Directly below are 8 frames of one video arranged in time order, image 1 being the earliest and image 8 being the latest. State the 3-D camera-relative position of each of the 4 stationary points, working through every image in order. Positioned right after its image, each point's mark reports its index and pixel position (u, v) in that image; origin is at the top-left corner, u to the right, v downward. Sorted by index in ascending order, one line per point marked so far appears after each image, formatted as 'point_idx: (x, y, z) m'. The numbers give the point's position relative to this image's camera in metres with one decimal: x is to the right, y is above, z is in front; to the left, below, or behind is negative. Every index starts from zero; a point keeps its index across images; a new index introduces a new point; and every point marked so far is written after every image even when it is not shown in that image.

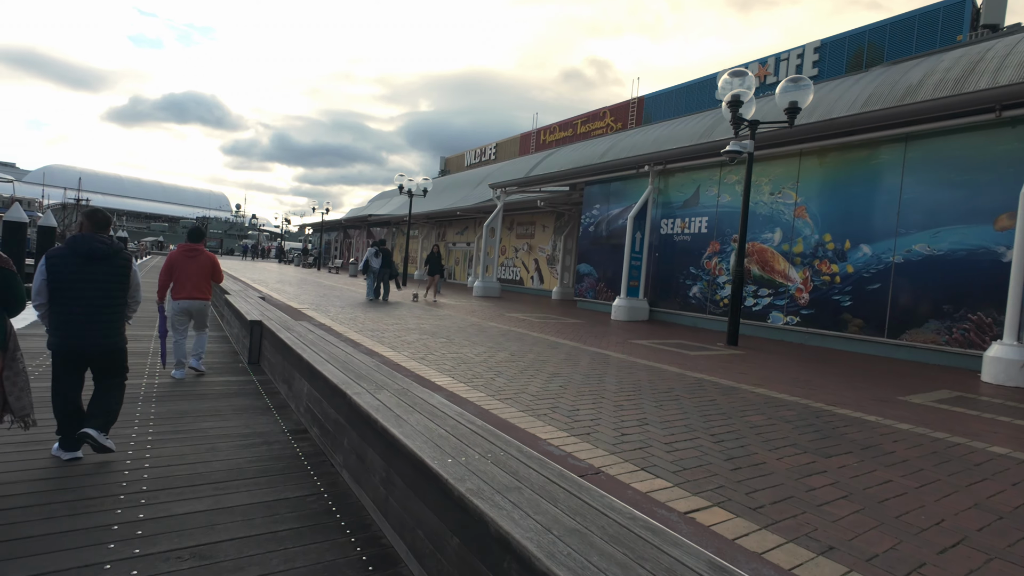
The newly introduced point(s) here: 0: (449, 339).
0: (-0.9, -0.8, +7.8) m
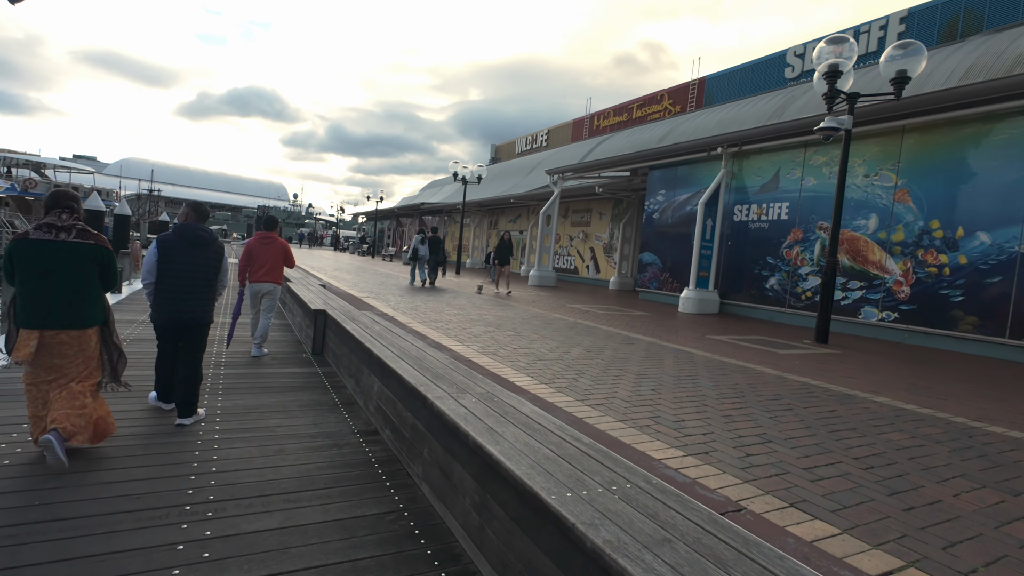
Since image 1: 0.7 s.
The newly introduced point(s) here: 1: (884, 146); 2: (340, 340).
0: (+0.1, -0.6, +7.4) m
1: (+7.2, +2.7, +10.2) m
2: (-2.0, -0.6, +6.1) m
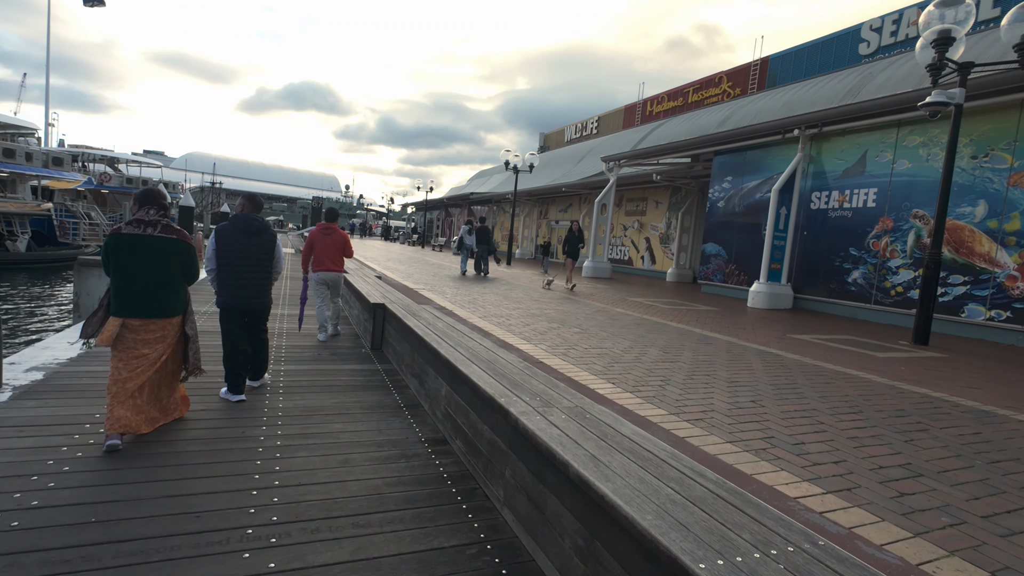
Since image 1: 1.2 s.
0: (+0.9, -0.5, +6.9) m
1: (+8.3, +2.8, +9.0) m
2: (-1.2, -0.5, +5.8) m
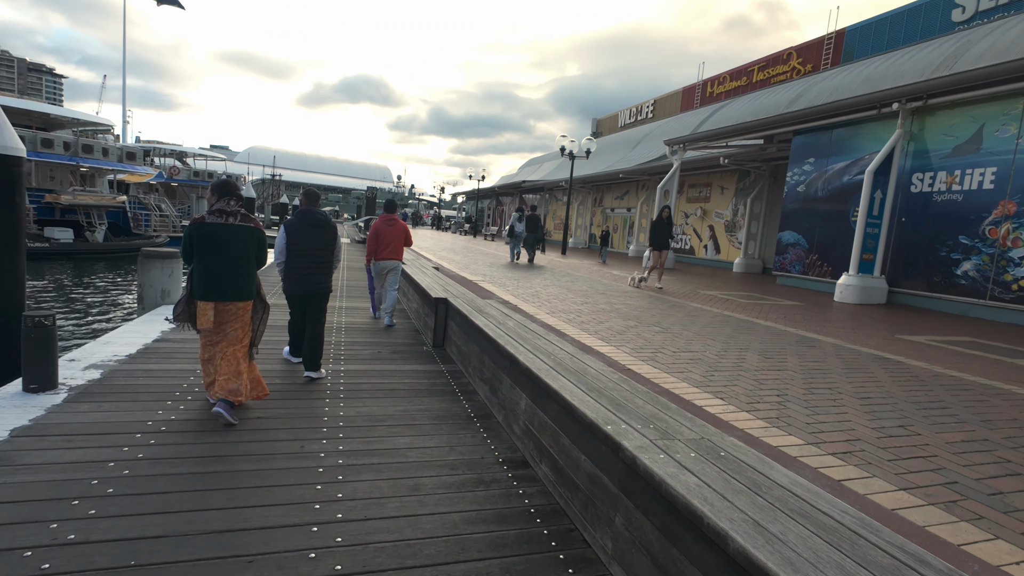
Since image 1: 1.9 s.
0: (+1.8, -0.5, +6.2) m
1: (+9.3, +2.9, +7.6) m
2: (-0.5, -0.5, +5.3) m
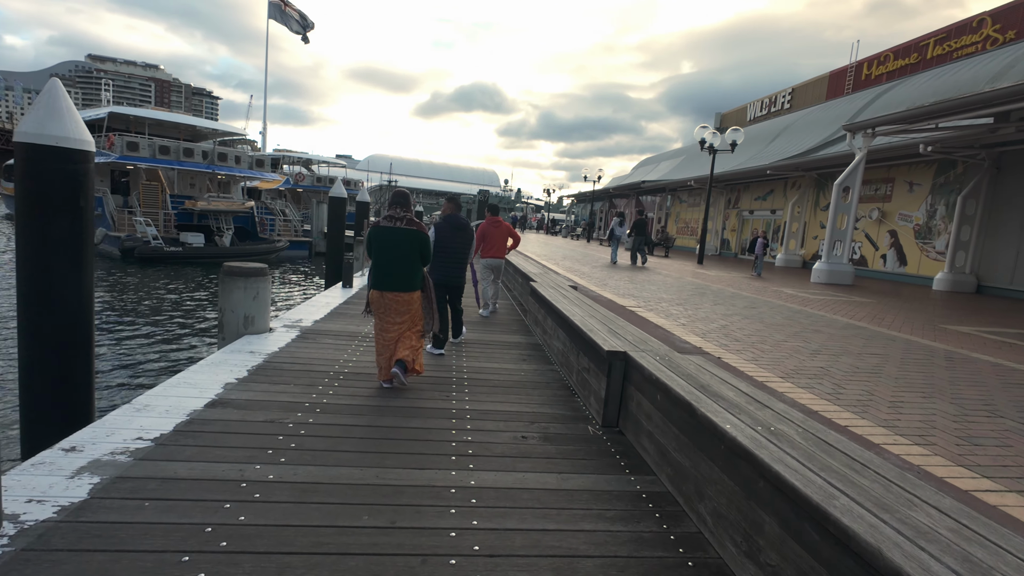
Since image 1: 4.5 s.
0: (+3.4, -0.9, +3.5) m
1: (+11.1, +2.3, +3.3) m
2: (+1.0, -0.8, +3.0) m
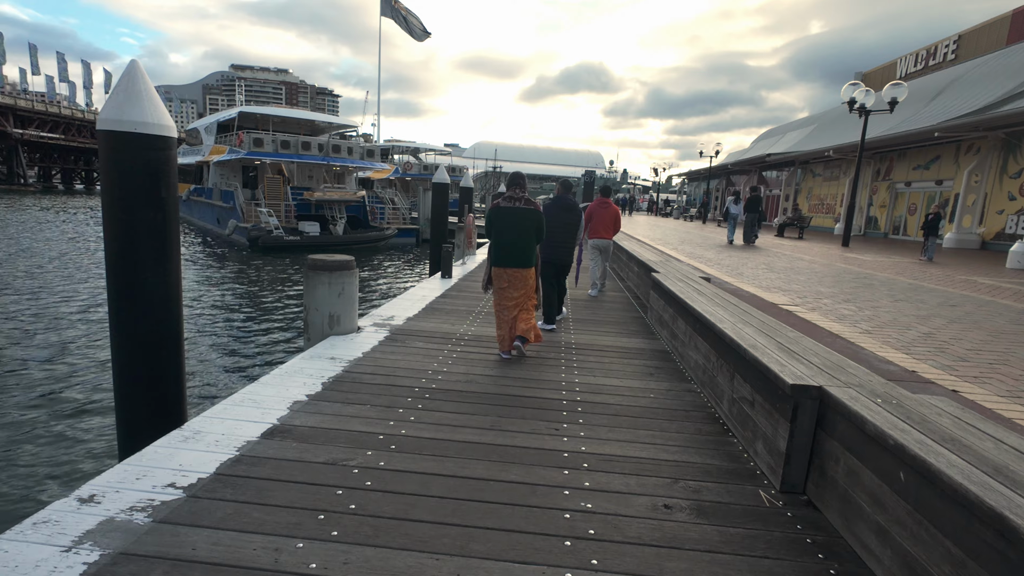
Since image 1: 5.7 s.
0: (+3.9, -0.9, +1.7) m
1: (+11.5, +2.2, -0.1) m
2: (+1.5, -0.9, +1.7) m
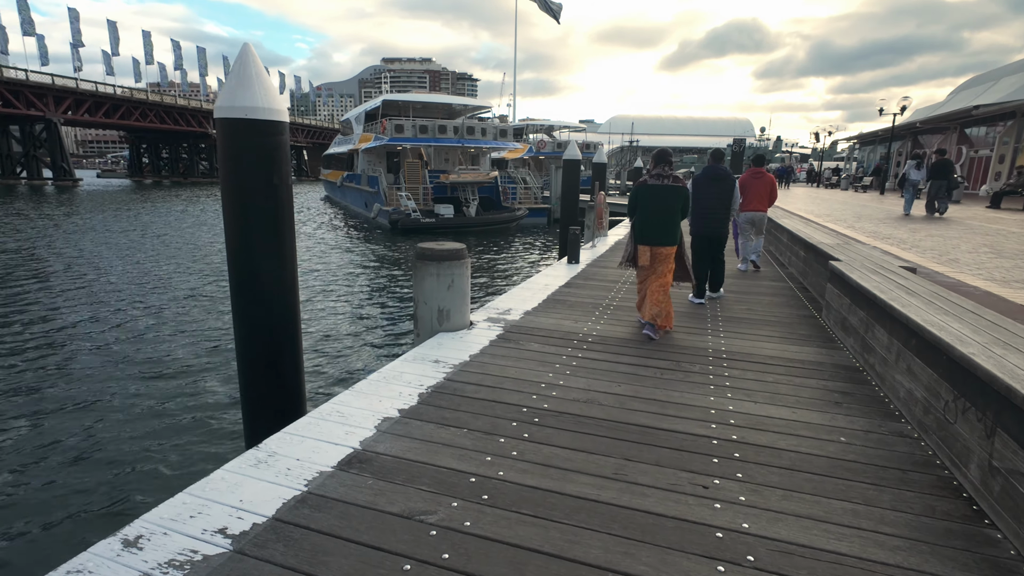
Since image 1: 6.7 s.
0: (+4.0, -1.1, -0.1) m
1: (+10.9, +1.9, -3.8) m
2: (+1.7, -1.0, +0.5) m
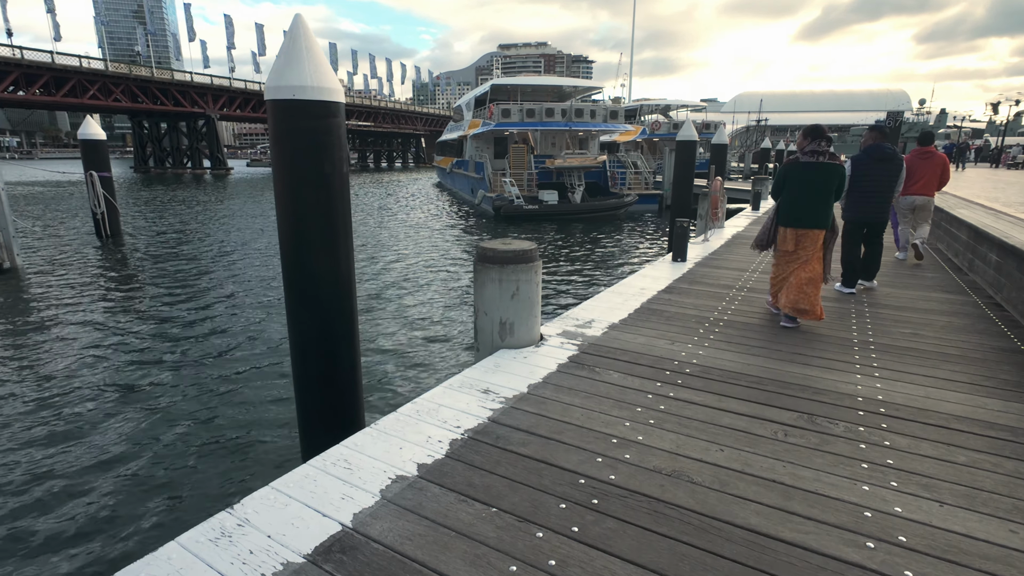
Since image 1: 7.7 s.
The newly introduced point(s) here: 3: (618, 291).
0: (+3.5, -1.4, -1.7) m
1: (+9.5, +1.2, -6.8) m
2: (+1.3, -1.2, -0.6) m
3: (+1.1, 0.0, +5.6) m
